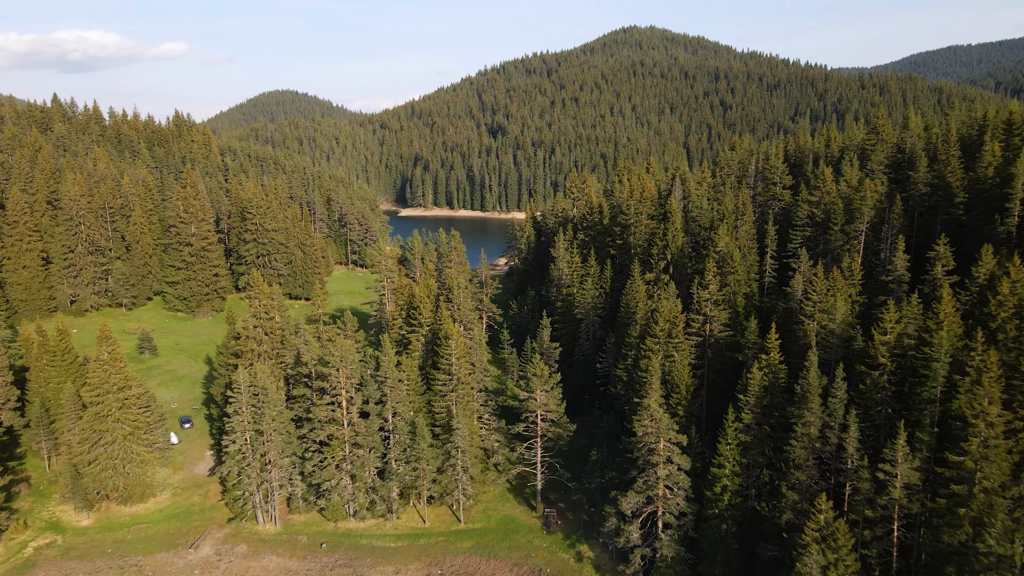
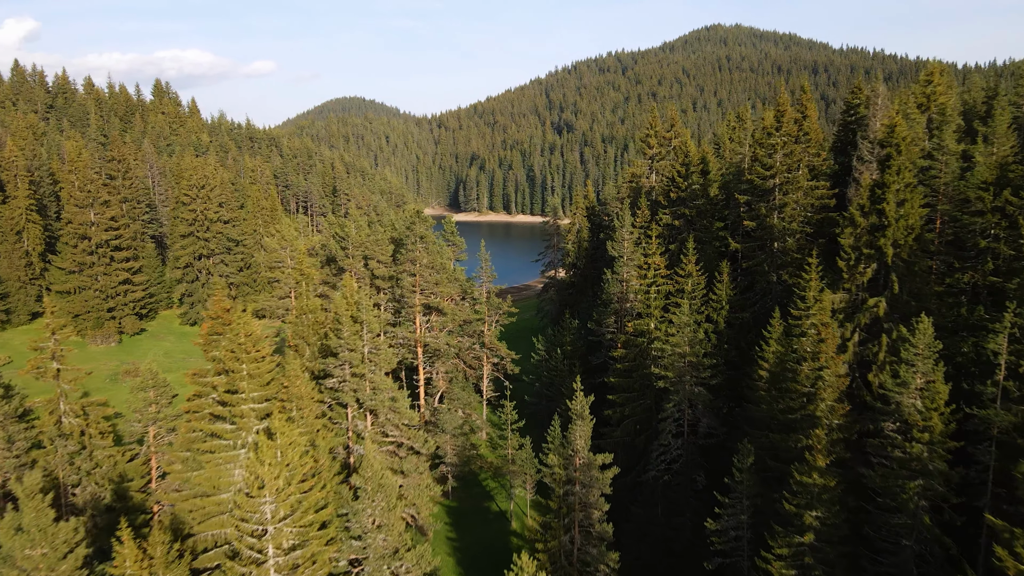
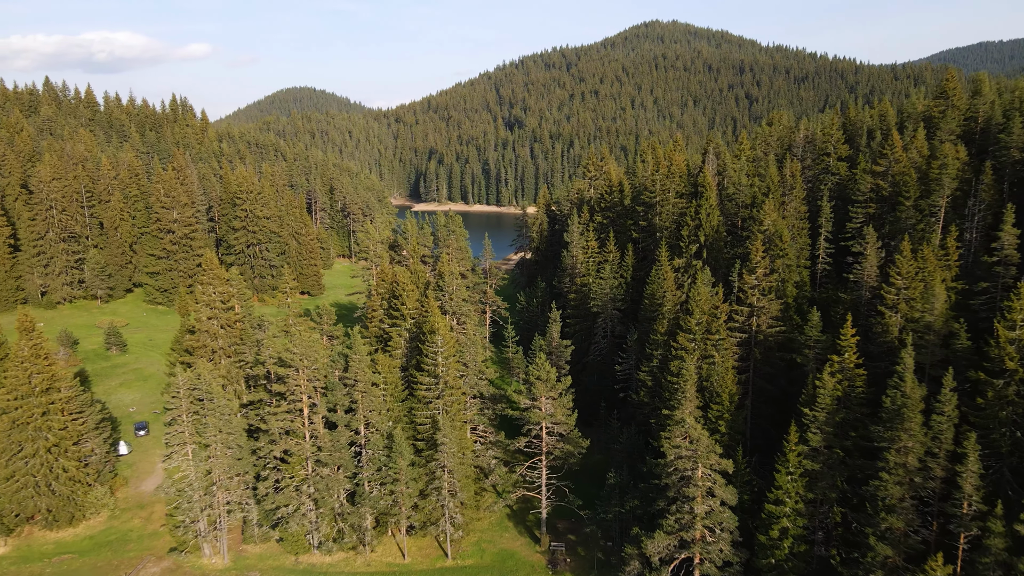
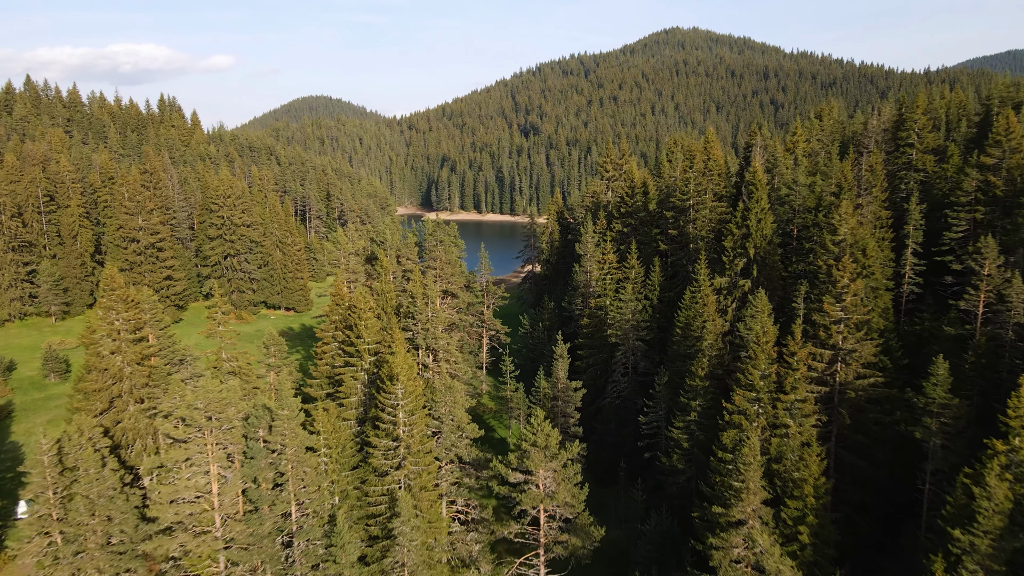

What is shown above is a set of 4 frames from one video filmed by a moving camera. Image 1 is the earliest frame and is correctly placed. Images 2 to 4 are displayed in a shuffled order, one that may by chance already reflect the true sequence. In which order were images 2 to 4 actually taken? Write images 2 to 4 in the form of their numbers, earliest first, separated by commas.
3, 4, 2
